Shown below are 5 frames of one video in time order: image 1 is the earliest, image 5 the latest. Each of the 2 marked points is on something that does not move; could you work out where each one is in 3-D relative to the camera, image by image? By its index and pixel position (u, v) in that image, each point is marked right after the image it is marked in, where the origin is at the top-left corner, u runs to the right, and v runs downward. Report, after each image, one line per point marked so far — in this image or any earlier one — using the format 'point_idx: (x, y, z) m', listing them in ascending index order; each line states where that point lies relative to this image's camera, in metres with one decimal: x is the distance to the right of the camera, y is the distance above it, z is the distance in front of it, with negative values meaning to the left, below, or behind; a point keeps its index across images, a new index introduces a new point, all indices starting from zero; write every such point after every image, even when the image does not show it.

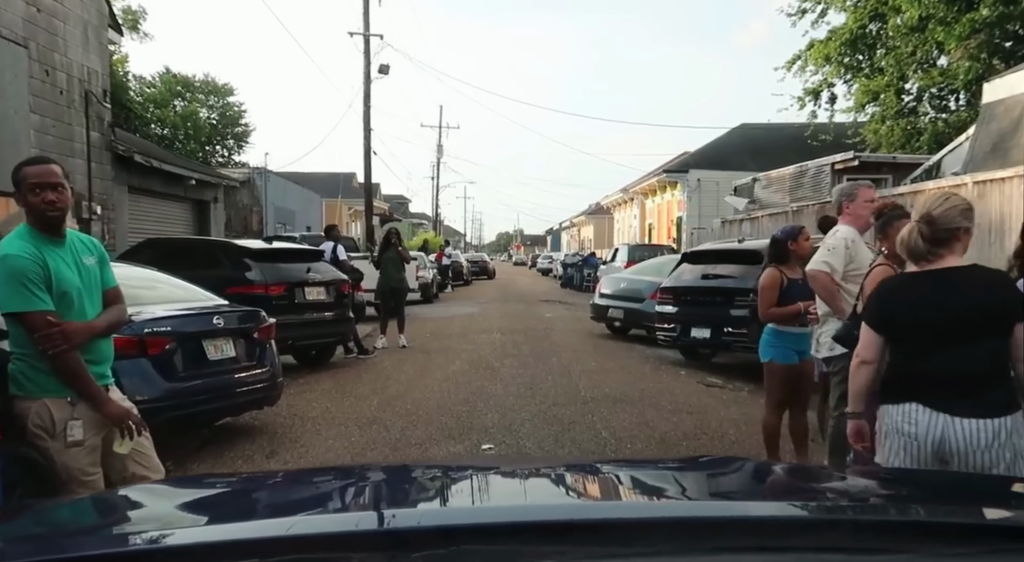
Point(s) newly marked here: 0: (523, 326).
0: (+0.3, -0.9, +14.4) m
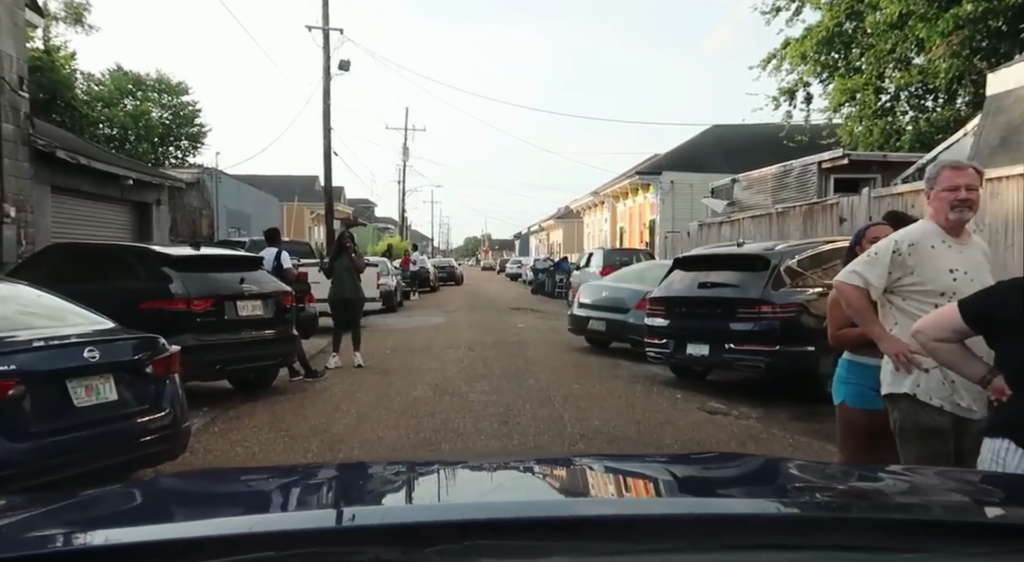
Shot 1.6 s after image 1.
0: (-0.3, -1.1, +13.1) m
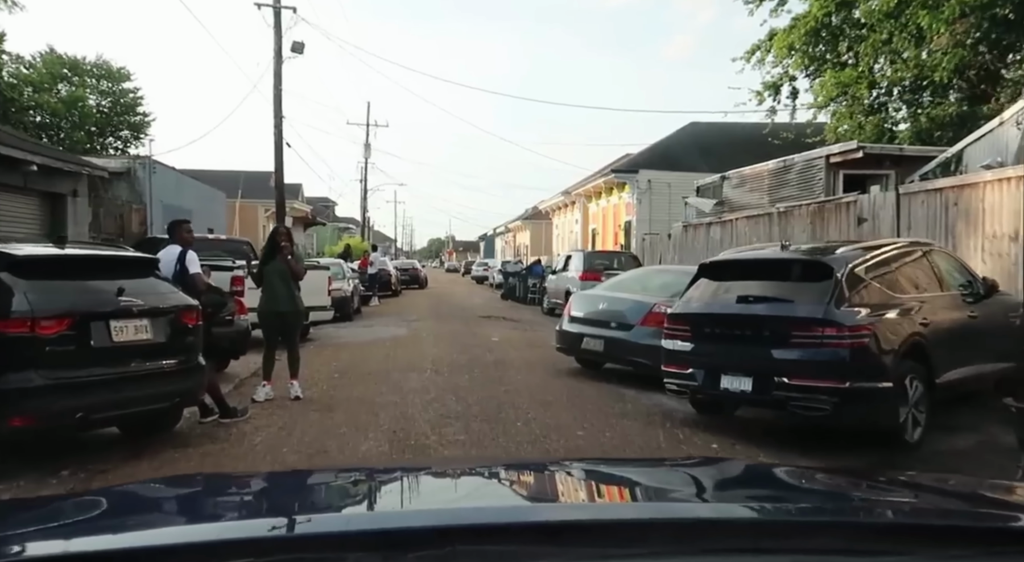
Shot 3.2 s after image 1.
0: (-0.7, -1.2, +11.1) m
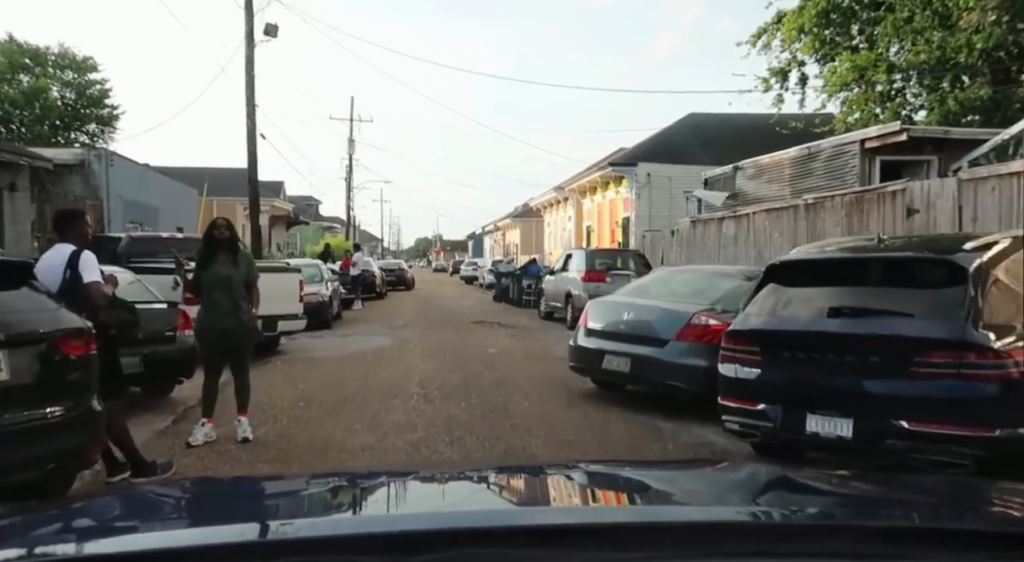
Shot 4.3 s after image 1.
0: (-0.7, -1.3, +9.3) m
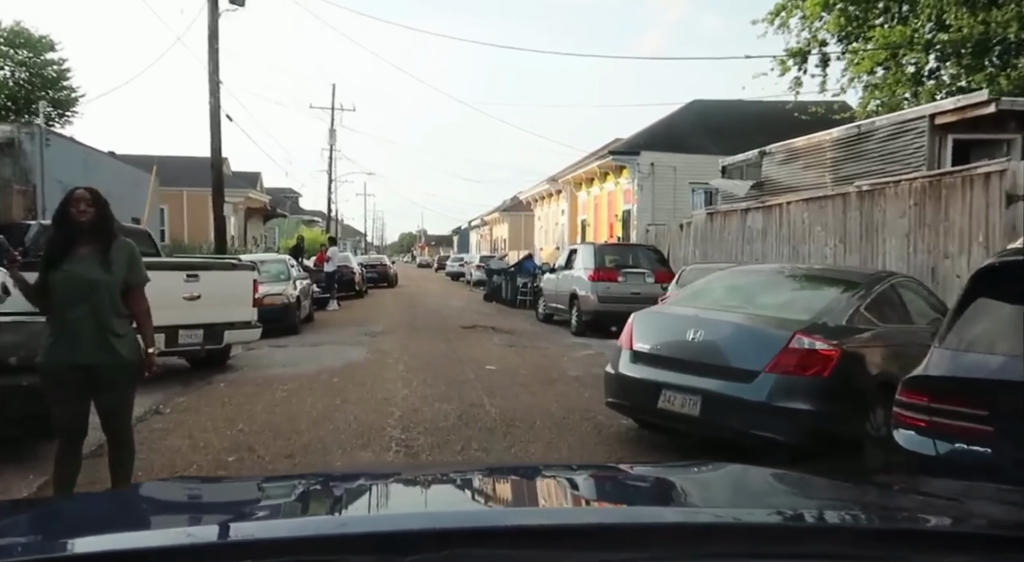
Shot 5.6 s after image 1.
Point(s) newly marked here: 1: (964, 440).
0: (-0.6, -1.3, +7.1) m
1: (+2.0, -0.7, +3.3) m
